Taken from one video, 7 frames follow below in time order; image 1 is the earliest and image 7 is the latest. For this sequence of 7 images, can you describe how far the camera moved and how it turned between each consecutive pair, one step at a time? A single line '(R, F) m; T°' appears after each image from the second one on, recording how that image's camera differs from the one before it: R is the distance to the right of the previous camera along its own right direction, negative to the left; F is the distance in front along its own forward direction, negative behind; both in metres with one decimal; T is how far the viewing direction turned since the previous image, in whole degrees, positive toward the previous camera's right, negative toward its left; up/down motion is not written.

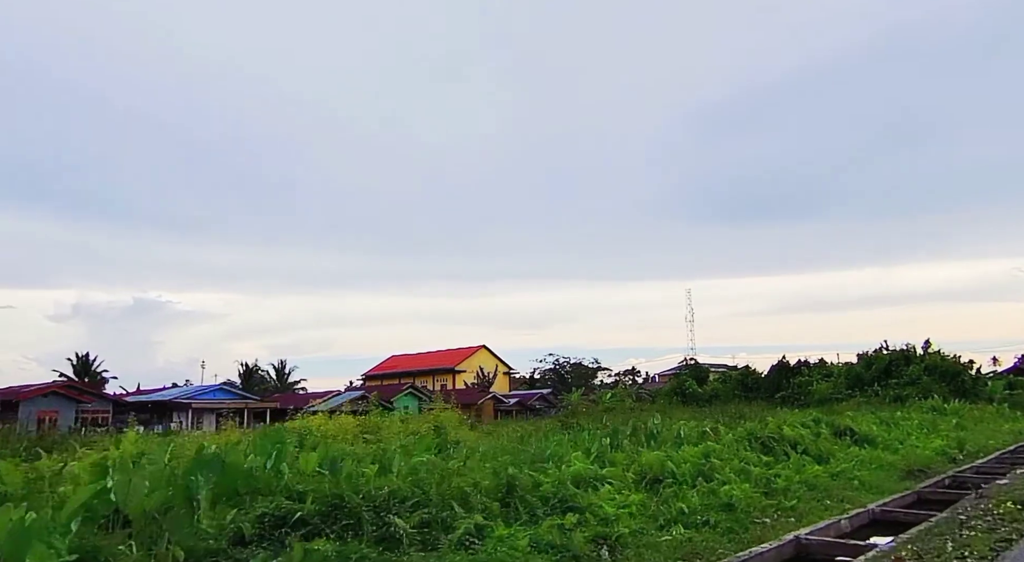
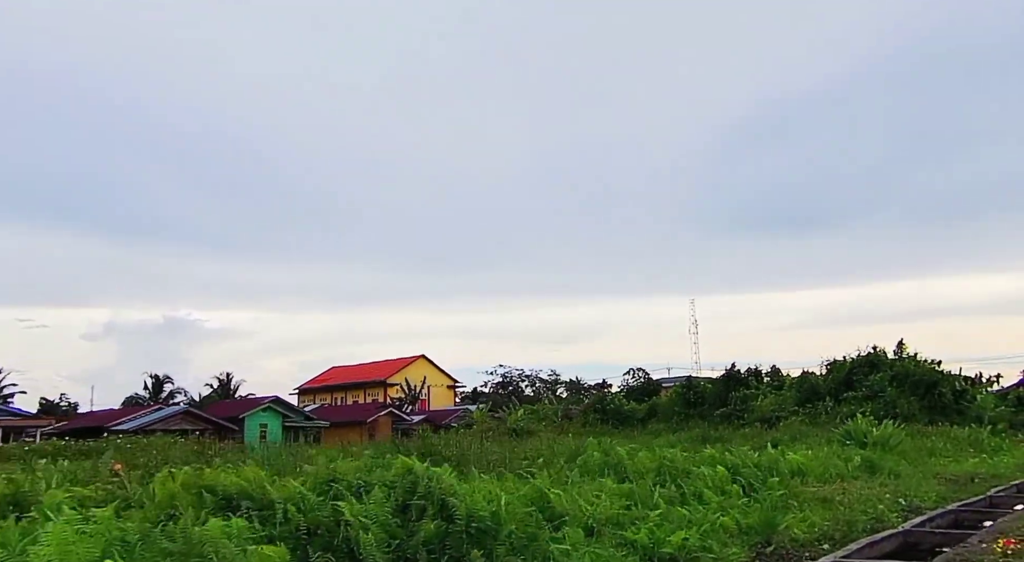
(+5.8, +7.2) m; -2°
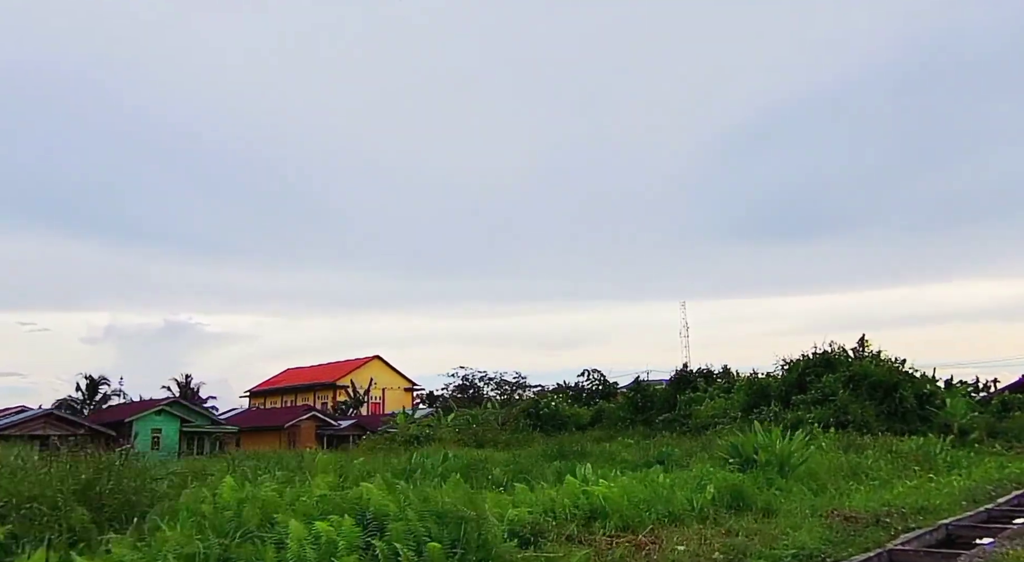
(+2.8, +3.3) m; 0°
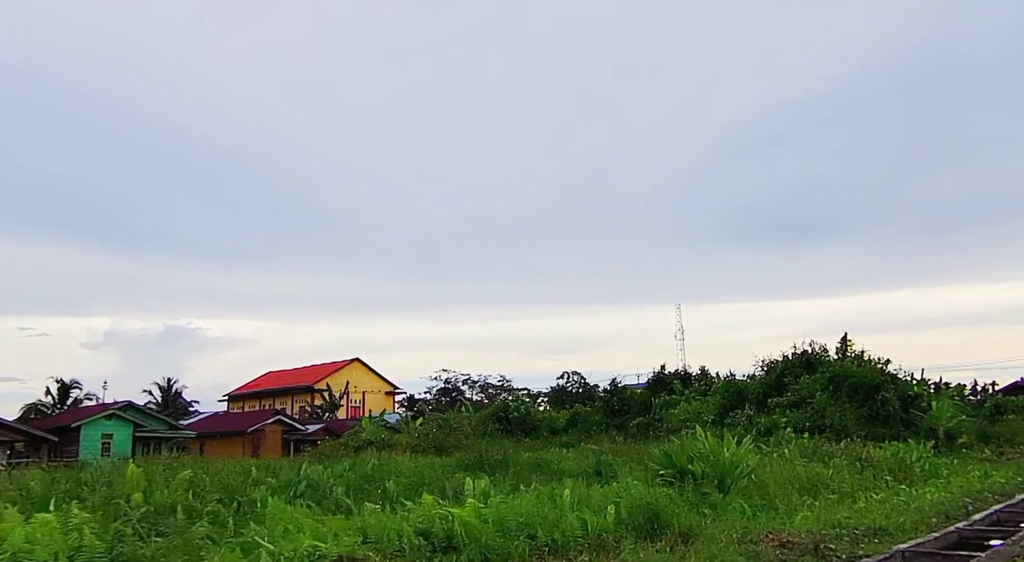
(+1.1, +1.3) m; 0°
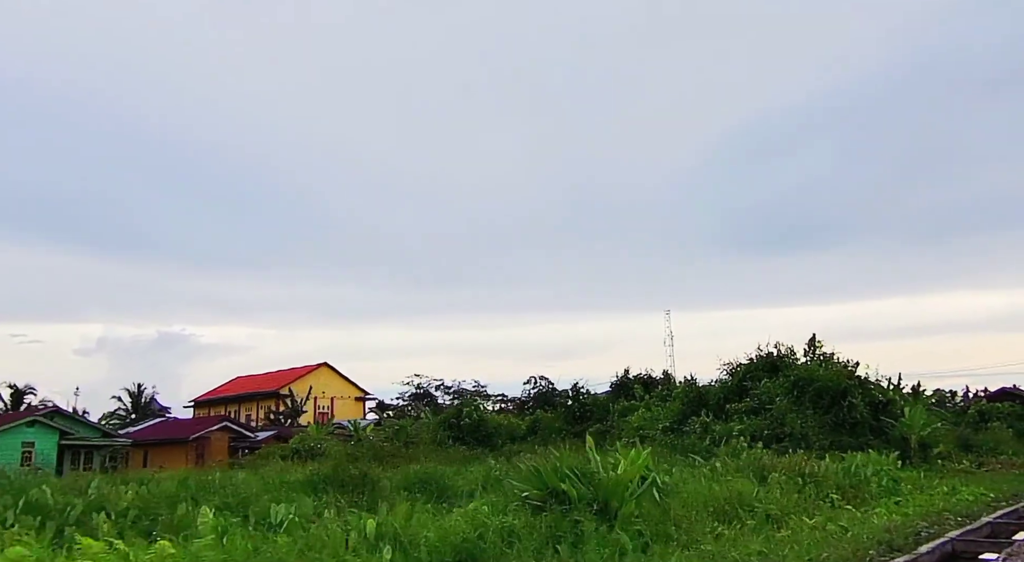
(+1.4, +1.7) m; 0°
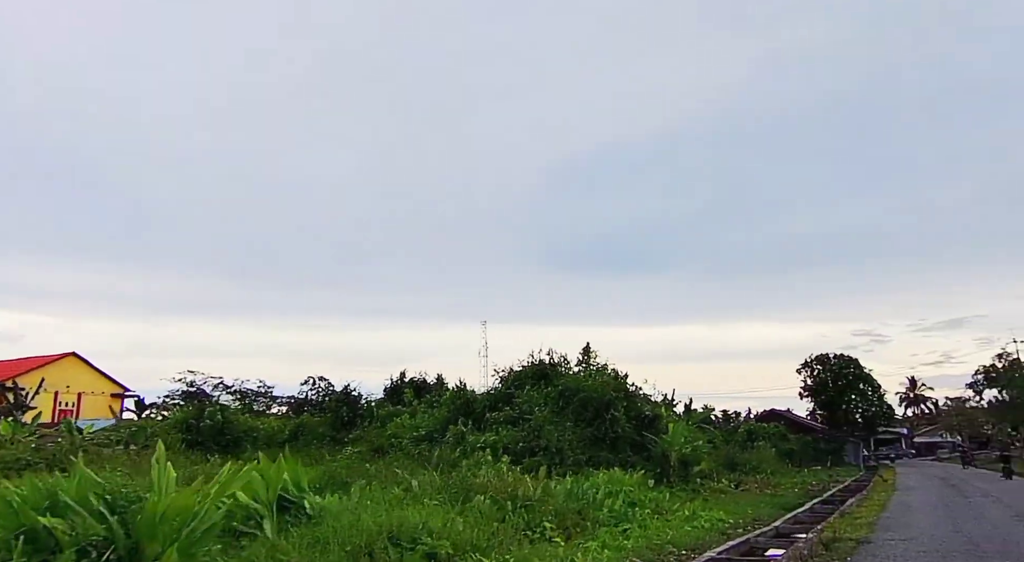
(+1.7, +1.9) m; +13°
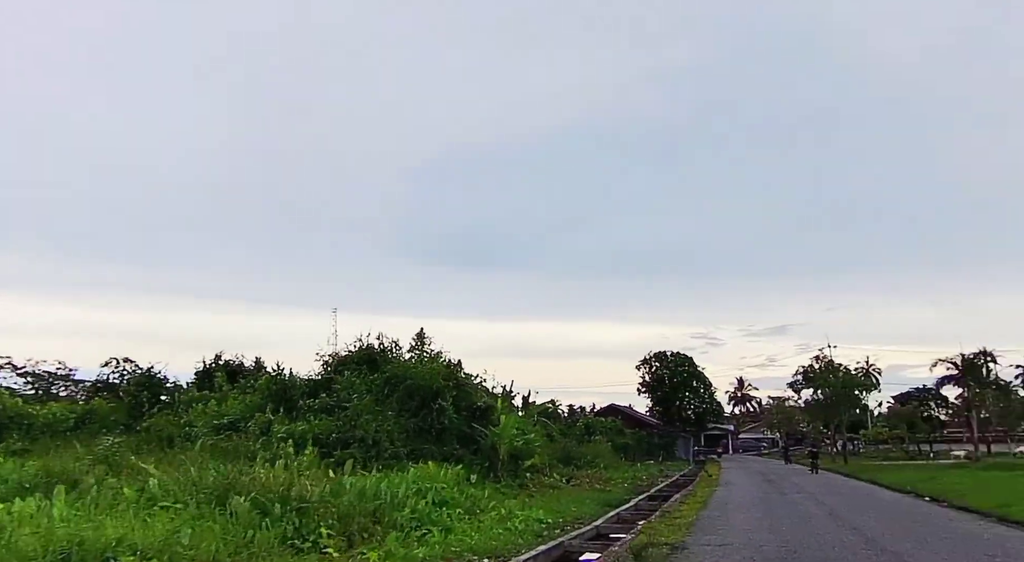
(+0.6, +1.1) m; +10°
